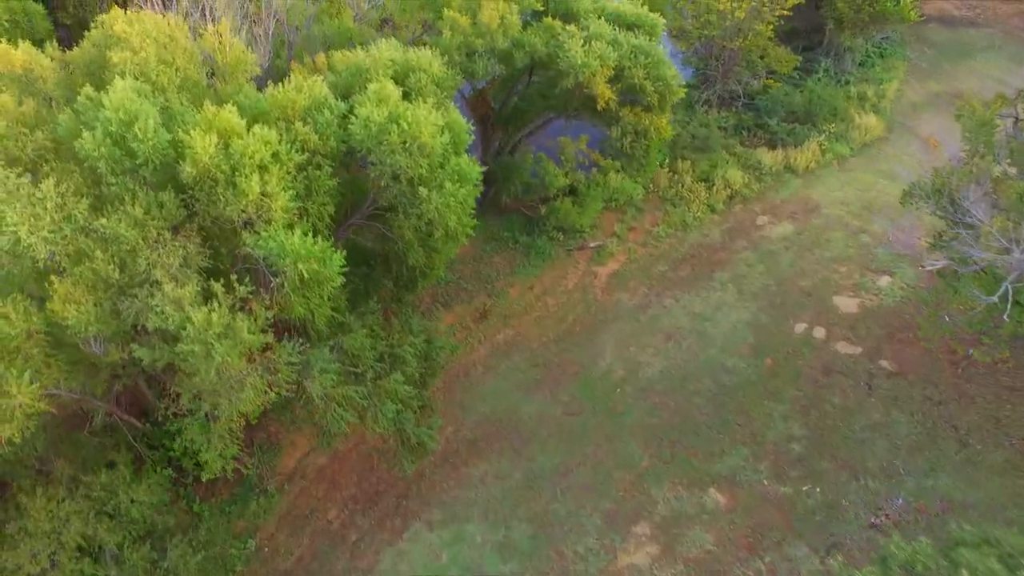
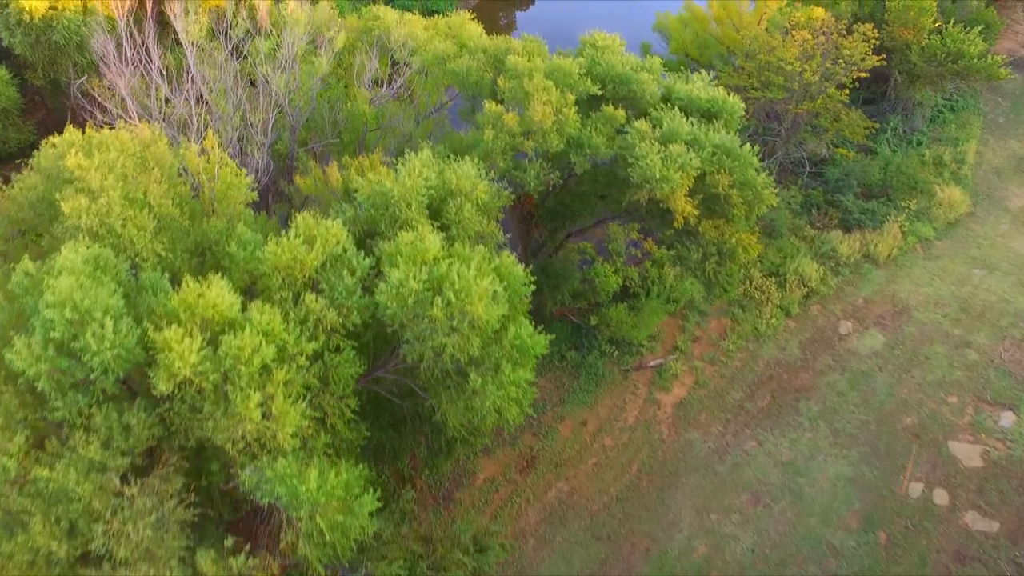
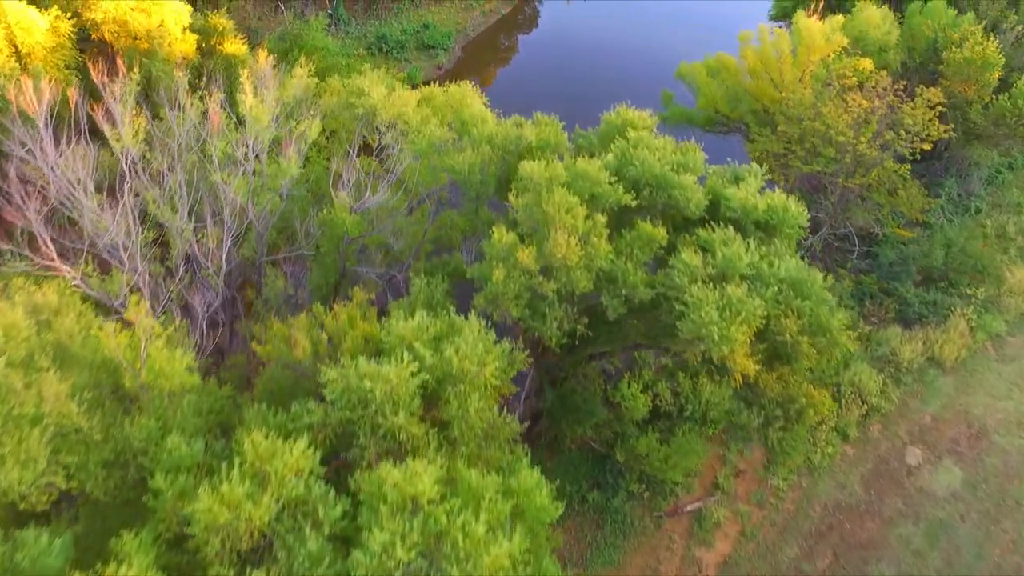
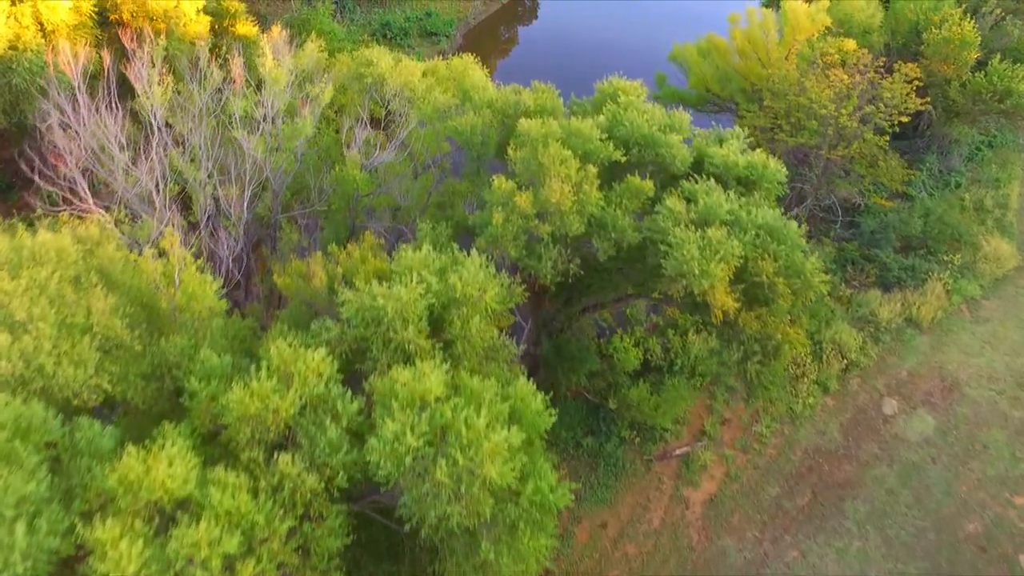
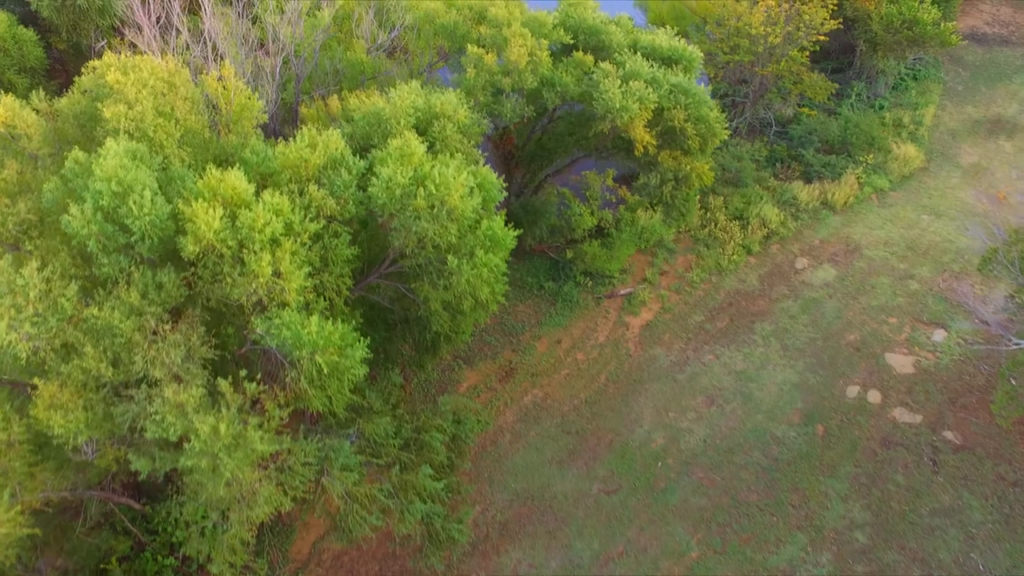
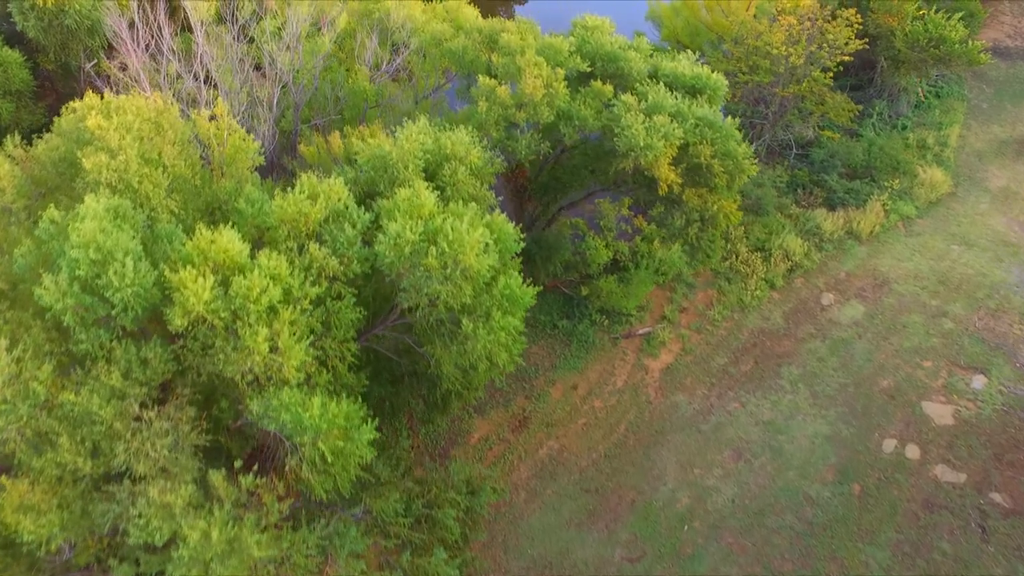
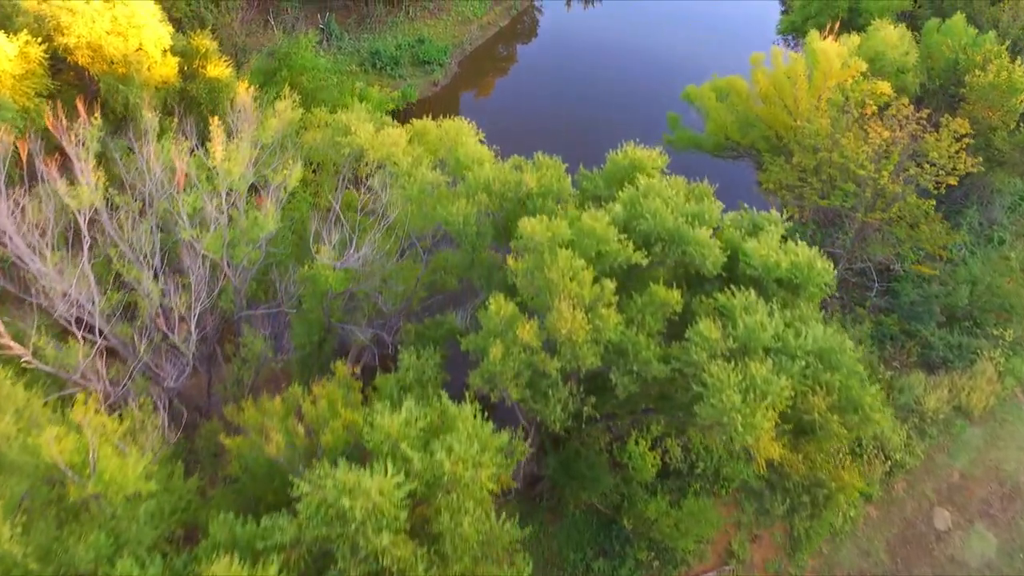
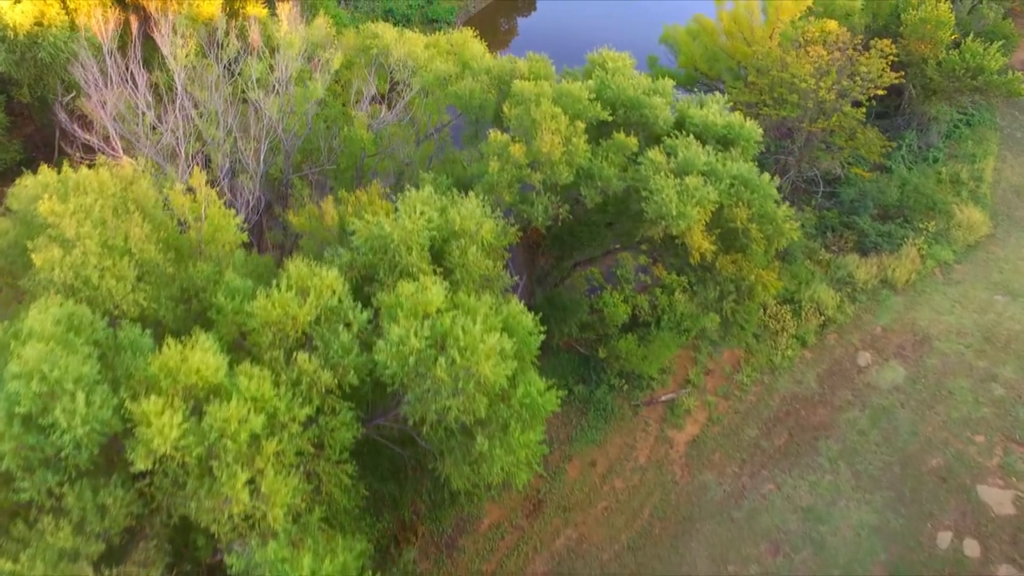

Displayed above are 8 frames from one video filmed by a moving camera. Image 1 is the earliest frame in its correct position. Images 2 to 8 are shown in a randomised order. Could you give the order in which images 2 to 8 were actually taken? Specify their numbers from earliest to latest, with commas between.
5, 6, 2, 8, 4, 3, 7
